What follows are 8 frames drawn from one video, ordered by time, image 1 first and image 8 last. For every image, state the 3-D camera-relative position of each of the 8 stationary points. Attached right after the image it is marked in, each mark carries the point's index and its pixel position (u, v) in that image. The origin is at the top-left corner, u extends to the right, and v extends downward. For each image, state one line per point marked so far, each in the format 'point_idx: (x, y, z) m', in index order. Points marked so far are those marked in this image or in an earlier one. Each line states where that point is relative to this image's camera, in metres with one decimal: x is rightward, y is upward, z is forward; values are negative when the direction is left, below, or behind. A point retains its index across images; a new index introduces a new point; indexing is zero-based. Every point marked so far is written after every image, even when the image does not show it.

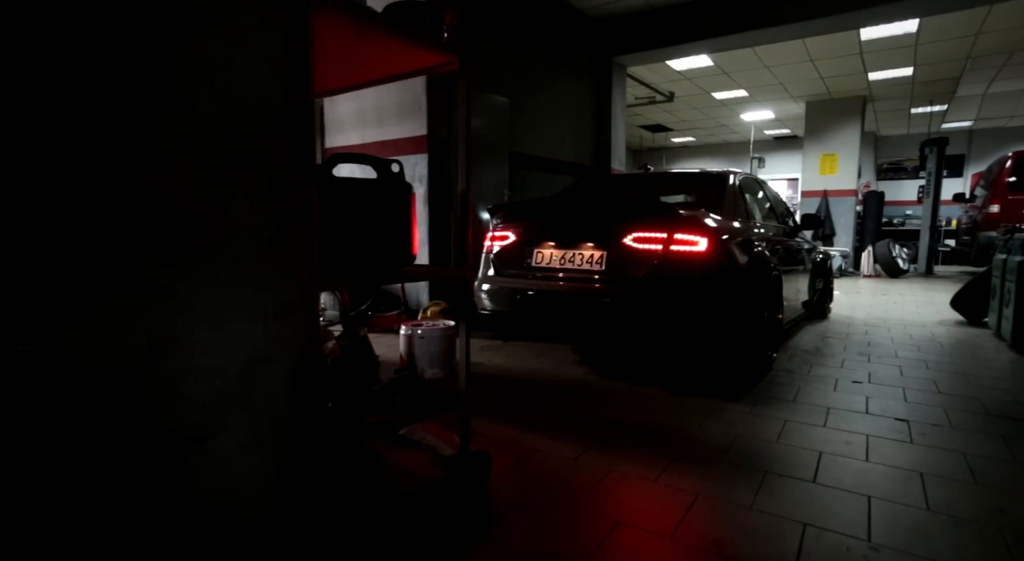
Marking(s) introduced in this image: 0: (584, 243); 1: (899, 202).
0: (+0.5, +0.2, +3.5) m
1: (+12.2, +2.5, +17.0) m
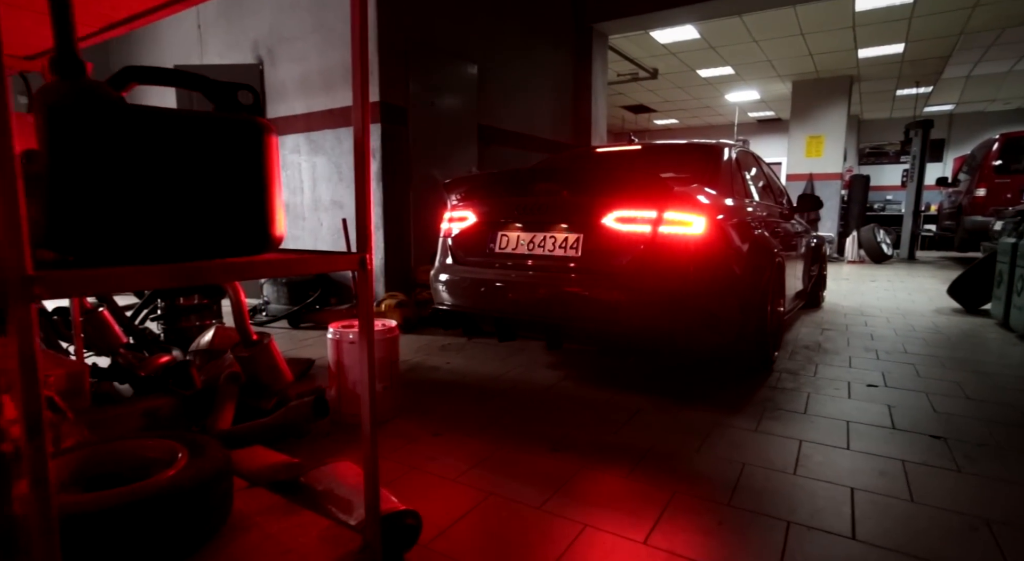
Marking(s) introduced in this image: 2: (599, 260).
0: (+0.2, +0.3, +3.0) m
1: (+11.5, +2.9, +16.8) m
2: (+0.5, +0.1, +2.8) m
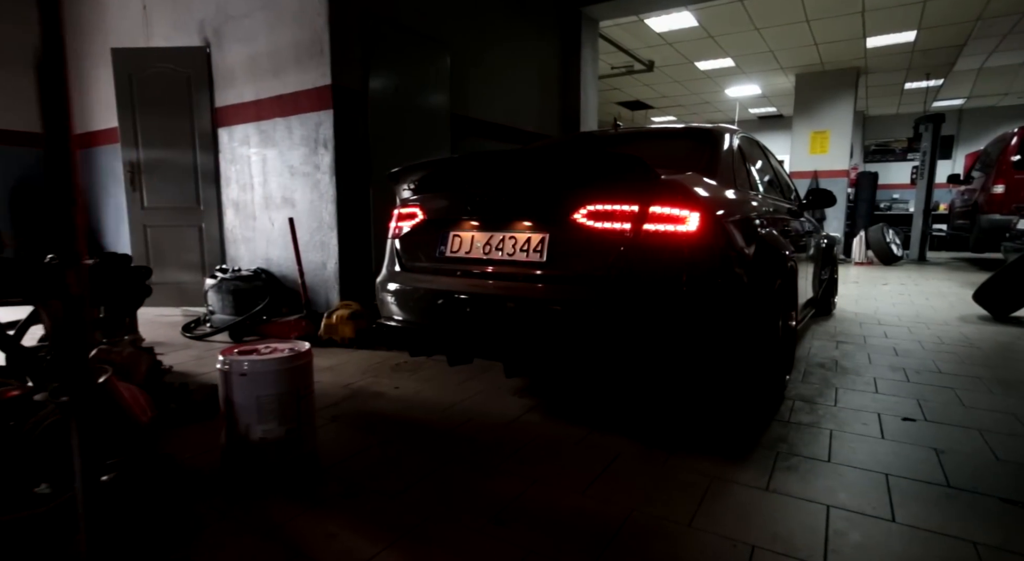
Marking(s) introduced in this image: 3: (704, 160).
0: (0.0, +0.3, +2.4) m
1: (+11.3, +2.9, +16.2) m
2: (+0.2, +0.1, +2.3) m
3: (+1.0, +0.6, +2.7) m
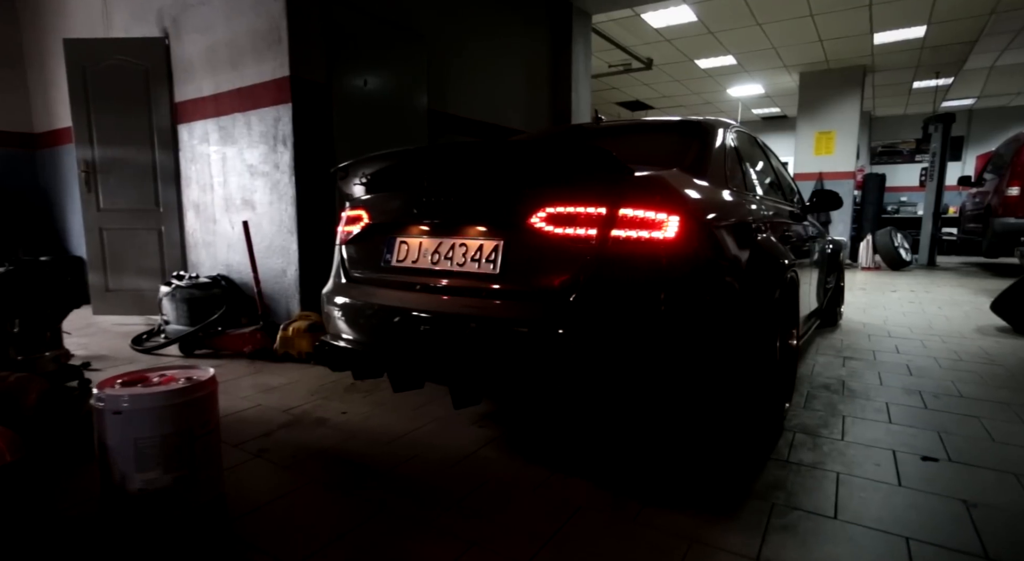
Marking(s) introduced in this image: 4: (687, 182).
0: (-0.1, +0.2, +2.1) m
1: (+11.2, +2.7, +15.8) m
2: (+0.1, 0.0, +2.0) m
3: (+0.8, +0.6, +2.4) m
4: (+0.7, +0.4, +2.1) m
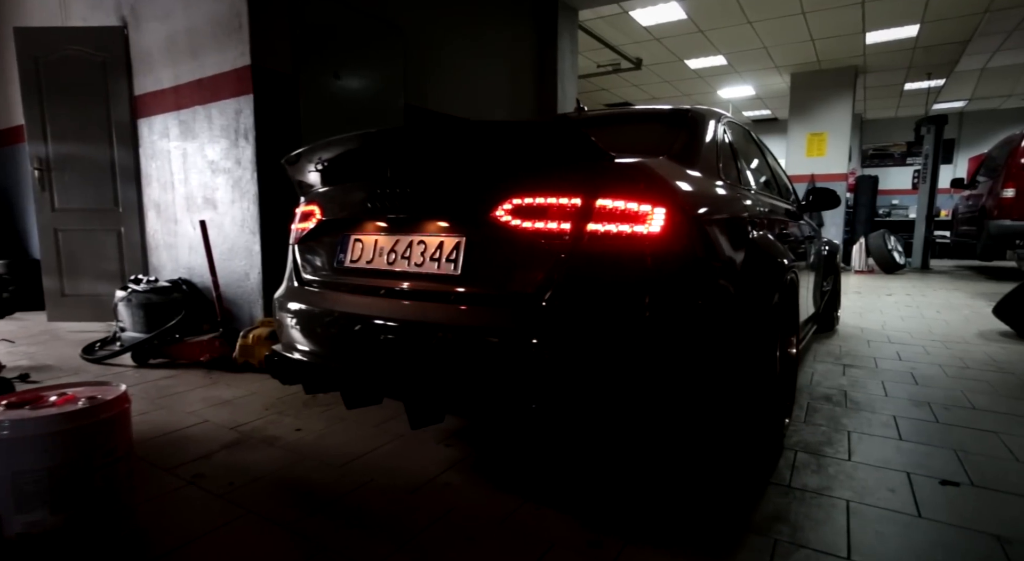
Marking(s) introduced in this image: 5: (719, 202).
0: (-0.3, +0.2, +1.9) m
1: (+10.9, +2.6, +15.7) m
2: (0.0, 0.0, +1.7) m
3: (+0.7, +0.5, +2.2) m
4: (+0.6, +0.4, +1.9) m
5: (+0.8, +0.3, +2.0) m
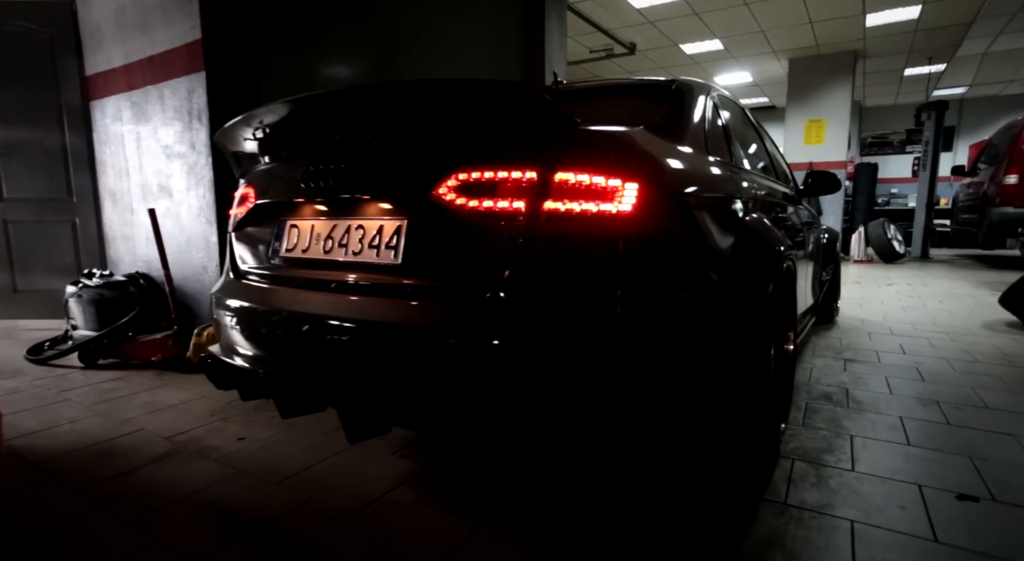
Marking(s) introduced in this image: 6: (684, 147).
0: (-0.4, +0.2, +1.6) m
1: (+10.7, +2.9, +15.5) m
2: (-0.2, 0.0, +1.5) m
3: (+0.5, +0.6, +1.9) m
4: (+0.4, +0.4, +1.7) m
5: (+0.6, +0.3, +1.8) m
6: (+0.6, +0.4, +1.8) m
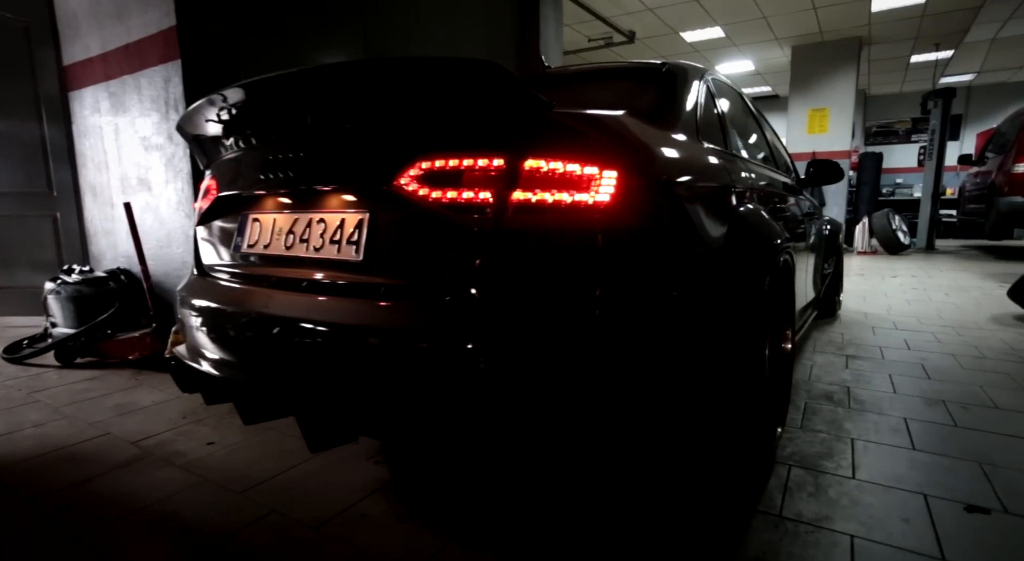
0: (-0.5, +0.2, +1.5) m
1: (+10.7, +3.1, +15.3) m
2: (-0.2, 0.0, +1.4) m
3: (+0.5, +0.6, +1.8) m
4: (+0.4, +0.4, +1.5) m
5: (+0.6, +0.3, +1.6) m
6: (+0.5, +0.5, +1.7) m
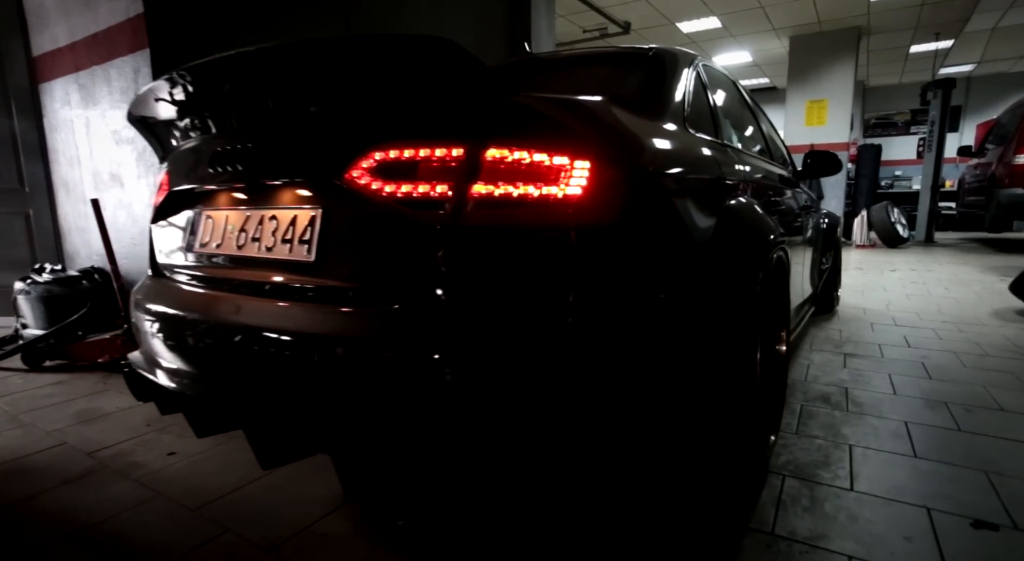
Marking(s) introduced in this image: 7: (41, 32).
0: (-0.5, +0.2, +1.4) m
1: (+10.6, +3.3, +15.2) m
2: (-0.3, 0.0, +1.3) m
3: (+0.4, +0.6, +1.7) m
4: (+0.3, +0.4, +1.4) m
5: (+0.5, +0.3, +1.5) m
6: (+0.4, +0.5, +1.6) m
7: (-3.0, +1.6, +3.4) m
